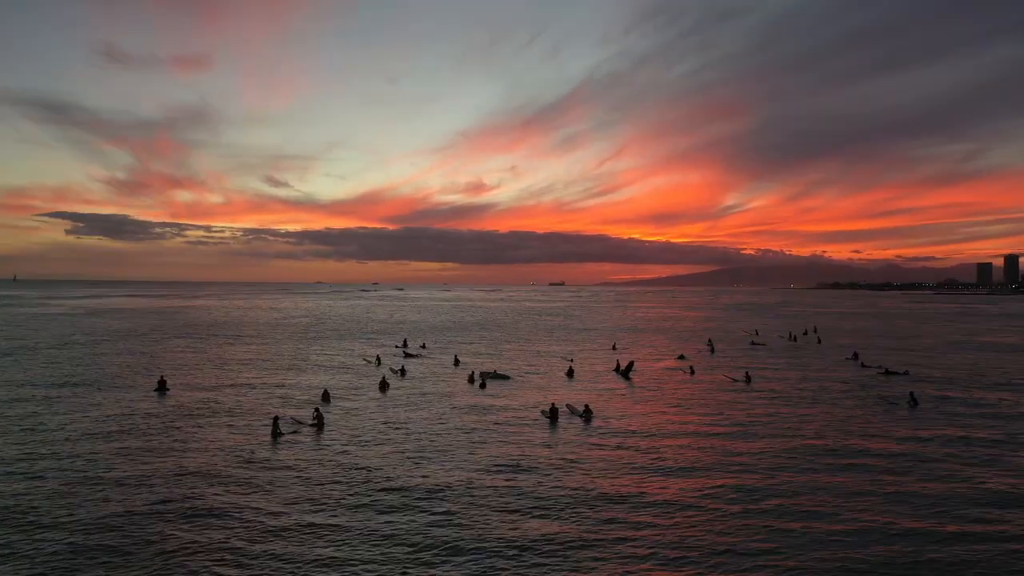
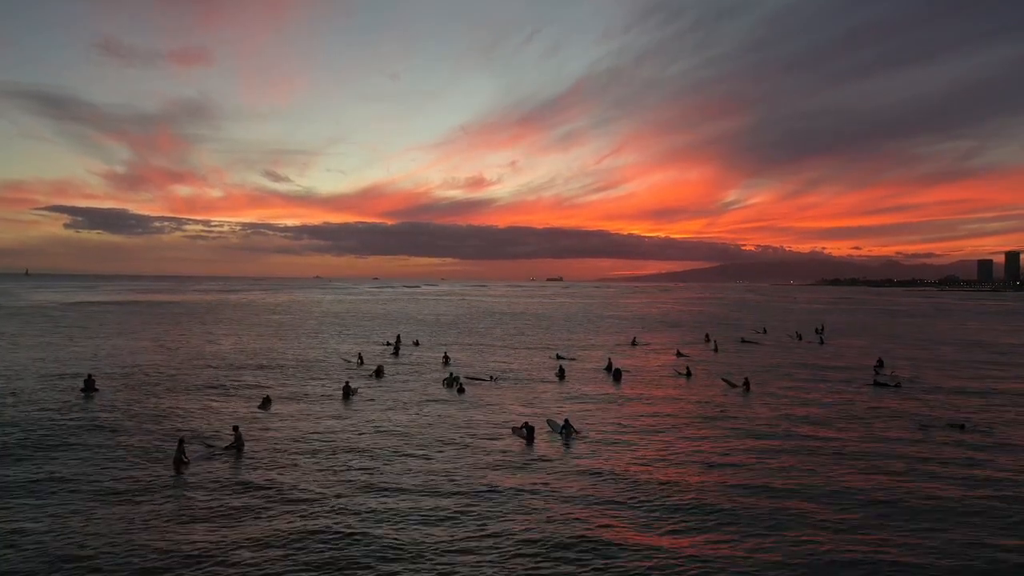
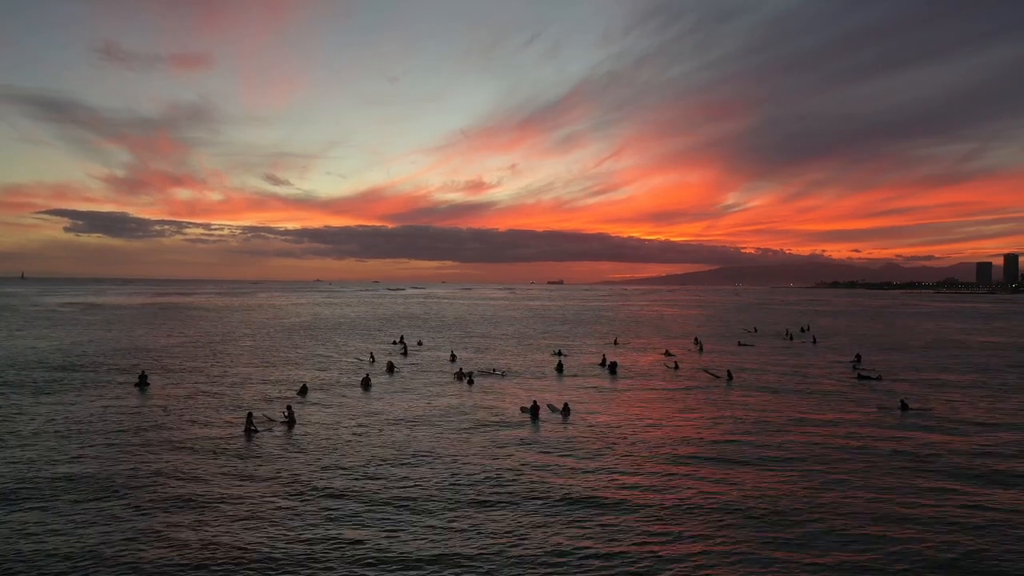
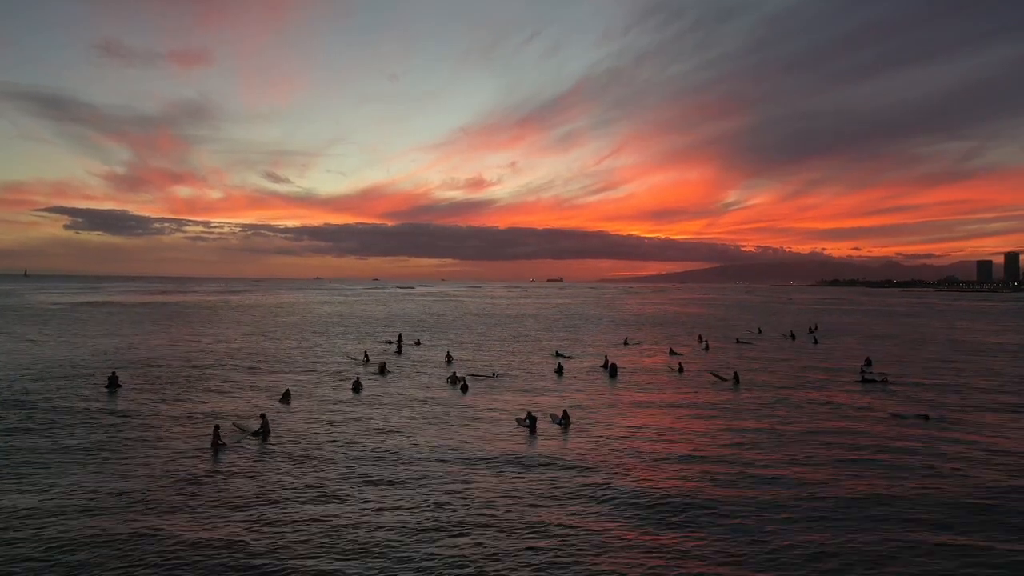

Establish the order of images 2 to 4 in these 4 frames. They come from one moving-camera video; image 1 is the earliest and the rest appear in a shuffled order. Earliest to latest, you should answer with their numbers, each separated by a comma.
3, 4, 2
